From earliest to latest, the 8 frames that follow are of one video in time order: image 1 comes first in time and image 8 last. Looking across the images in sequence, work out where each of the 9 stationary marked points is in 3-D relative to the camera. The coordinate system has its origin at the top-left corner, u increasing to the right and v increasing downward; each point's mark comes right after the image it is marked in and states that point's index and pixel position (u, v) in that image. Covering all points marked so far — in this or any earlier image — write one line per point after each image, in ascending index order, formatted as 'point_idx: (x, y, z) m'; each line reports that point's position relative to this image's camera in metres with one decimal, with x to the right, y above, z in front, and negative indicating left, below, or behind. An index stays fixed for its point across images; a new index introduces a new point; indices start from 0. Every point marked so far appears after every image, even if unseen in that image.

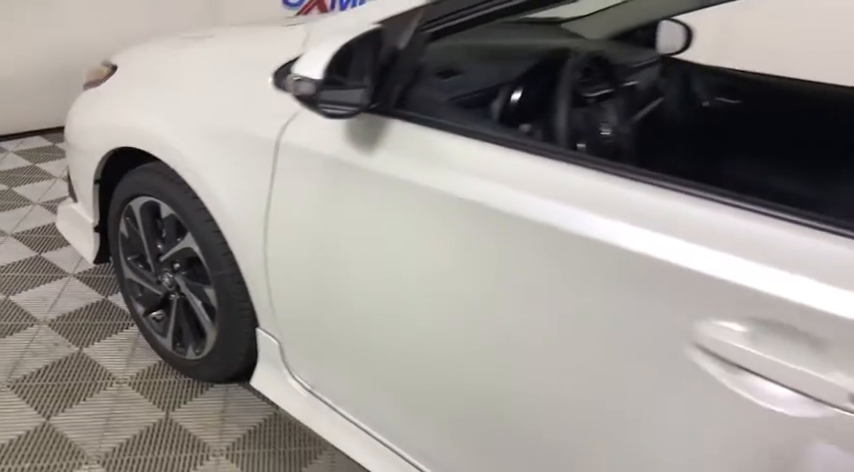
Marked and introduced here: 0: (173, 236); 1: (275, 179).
0: (-0.6, 0.0, +1.5) m
1: (-0.3, +0.1, +1.1) m
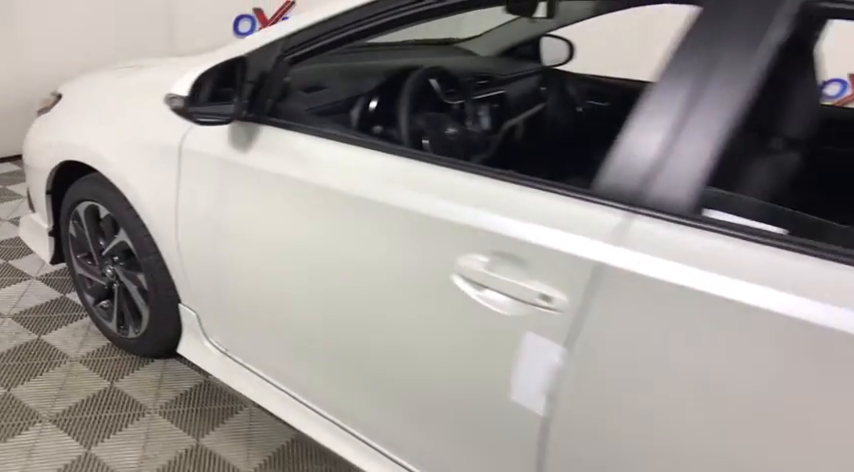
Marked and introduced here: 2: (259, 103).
0: (-0.9, 0.0, +1.7) m
1: (-0.6, +0.1, +1.4) m
2: (-0.4, +0.3, +1.3) m
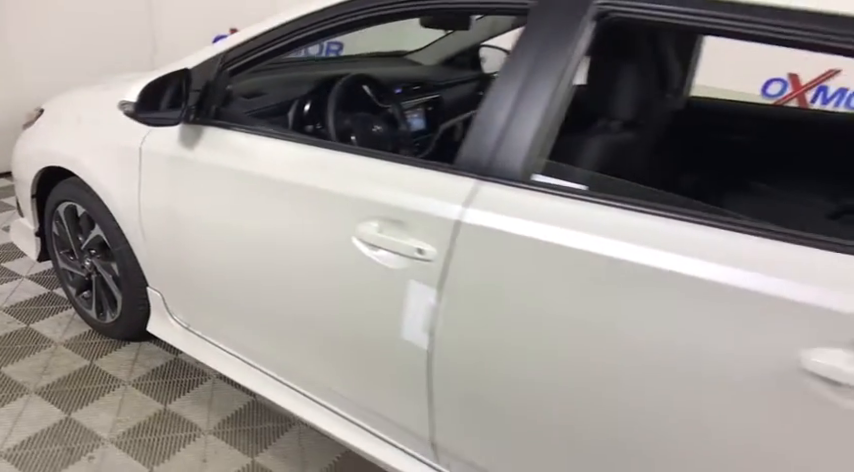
0: (-1.1, 0.0, +2.0) m
1: (-0.8, +0.2, +1.7) m
2: (-0.6, +0.3, +1.6) m
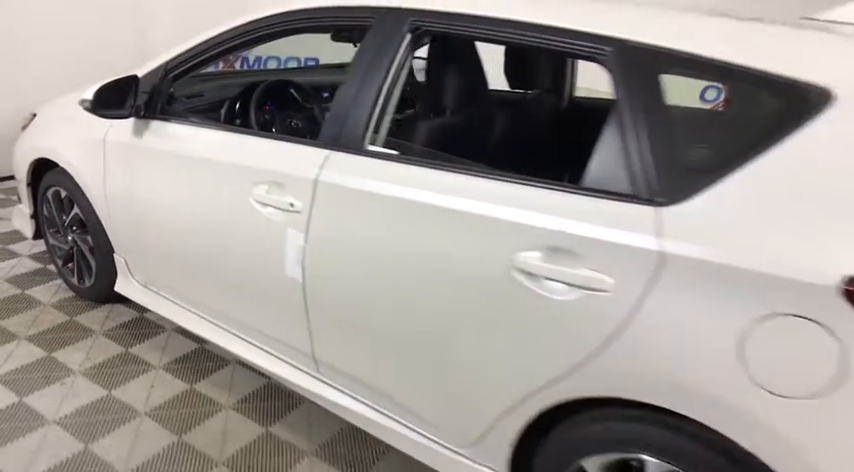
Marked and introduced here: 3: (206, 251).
0: (-1.4, +0.1, +2.4) m
1: (-1.1, +0.3, +2.1) m
2: (-0.9, +0.4, +2.0) m
3: (-0.7, 0.0, +1.9) m
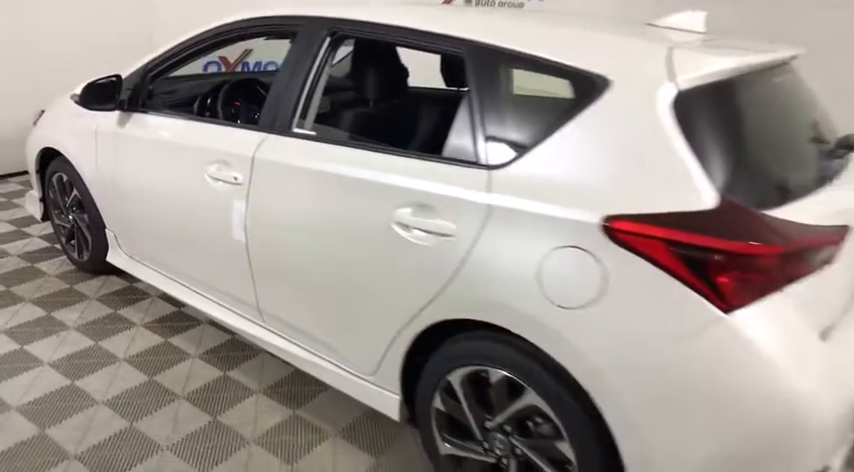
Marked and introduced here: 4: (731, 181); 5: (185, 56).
0: (-1.7, +0.2, +2.8) m
1: (-1.4, +0.4, +2.5) m
2: (-1.2, +0.5, +2.4) m
3: (-1.0, +0.1, +2.3) m
4: (+0.7, +0.1, +1.3) m
5: (-0.9, +0.7, +2.3) m
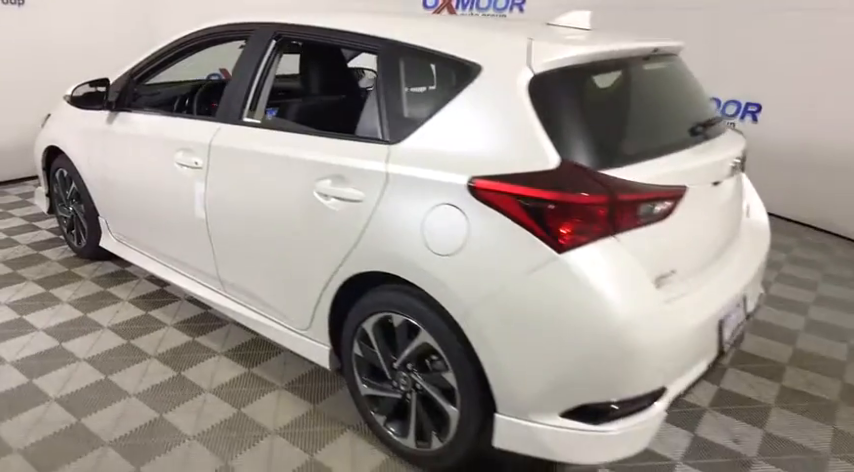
0: (-1.9, +0.3, +3.2) m
1: (-1.6, +0.4, +2.8) m
2: (-1.4, +0.6, +2.7) m
3: (-1.2, +0.1, +2.6) m
4: (+0.4, +0.2, +1.5) m
5: (-1.2, +0.8, +2.7) m
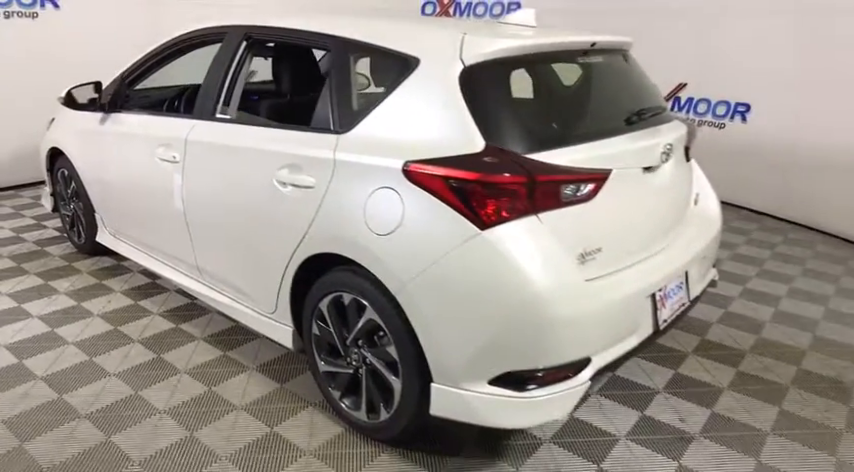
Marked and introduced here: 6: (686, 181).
0: (-2.0, +0.3, +3.4) m
1: (-1.7, +0.5, +3.0) m
2: (-1.5, +0.6, +2.9) m
3: (-1.3, +0.2, +2.7) m
4: (+0.2, +0.3, +1.7) m
5: (-1.3, +0.8, +2.8) m
6: (+0.9, +0.2, +2.2) m
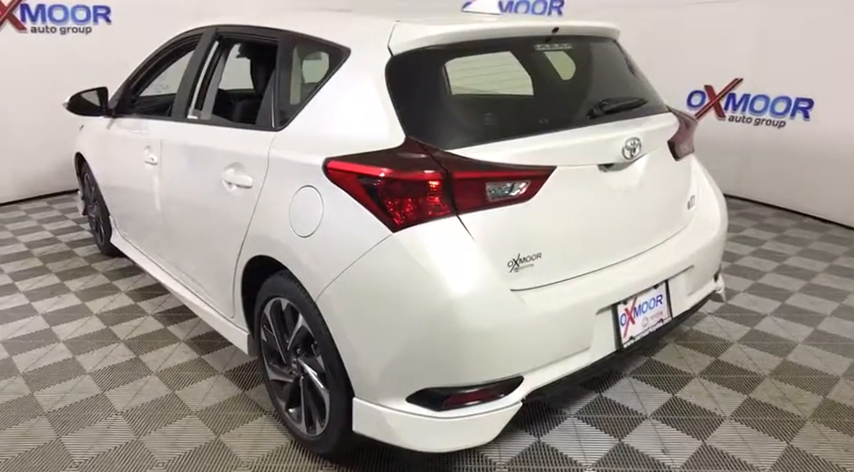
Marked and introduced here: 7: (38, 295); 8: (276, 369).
0: (-1.9, +0.3, +3.5) m
1: (-1.7, +0.5, +3.1) m
2: (-1.5, +0.6, +3.0) m
3: (-1.4, +0.2, +2.8) m
4: (0.0, +0.3, +1.5) m
5: (-1.3, +0.8, +2.9) m
6: (+0.8, +0.2, +1.9) m
7: (-2.0, -0.3, +3.0) m
8: (-0.5, -0.4, +1.9) m
